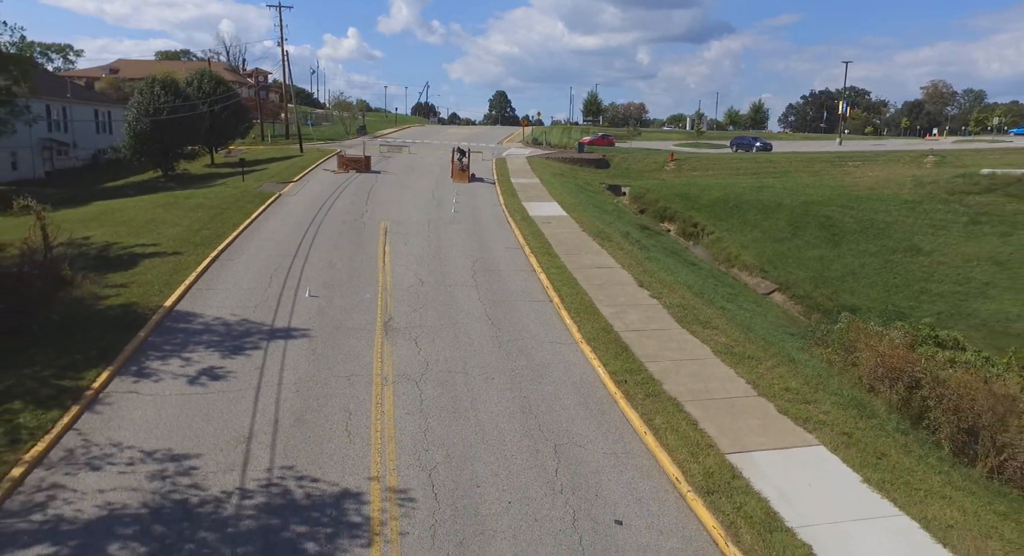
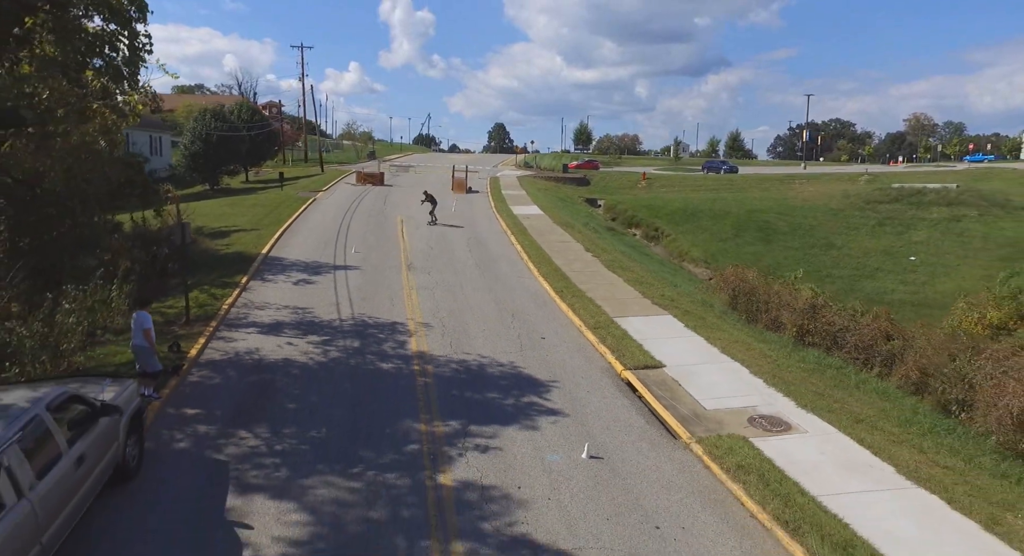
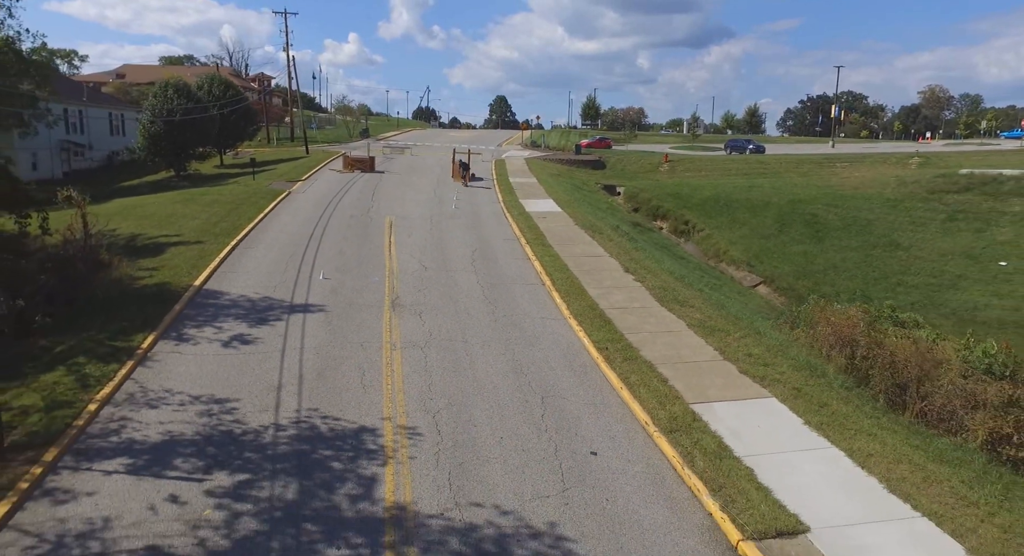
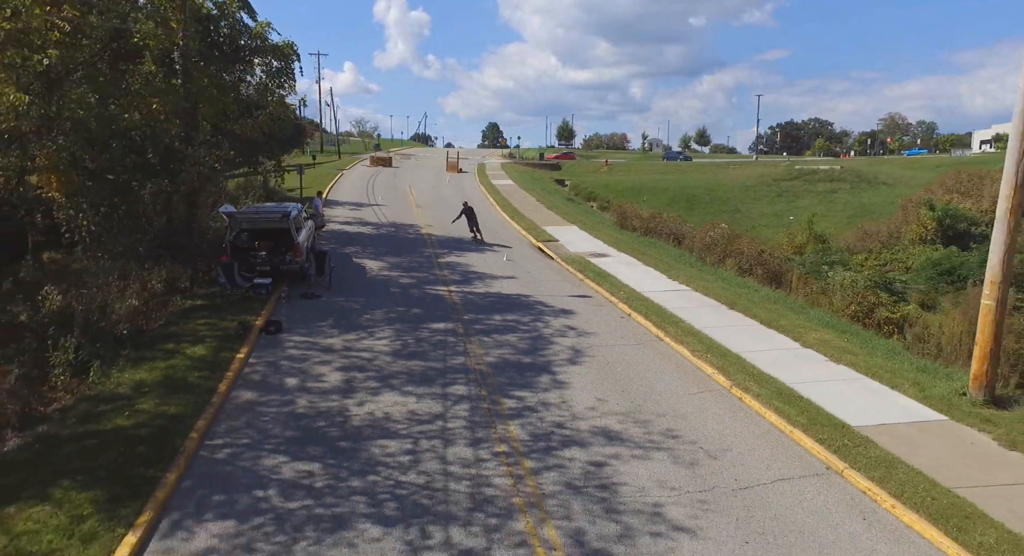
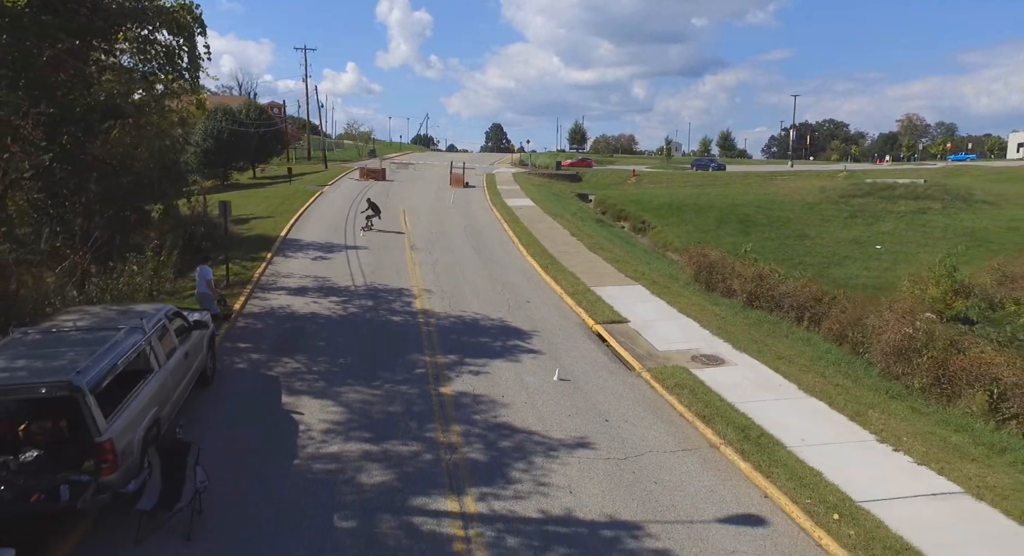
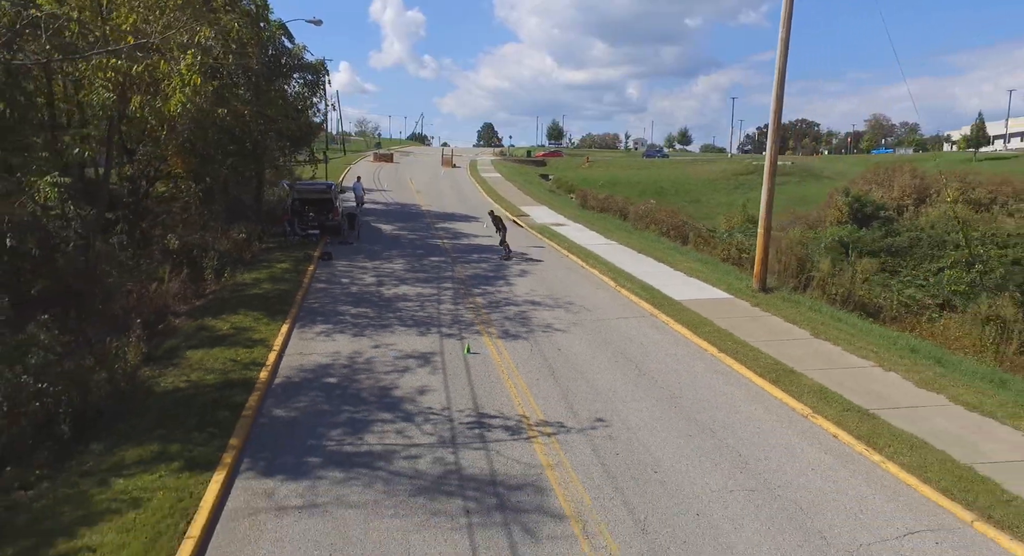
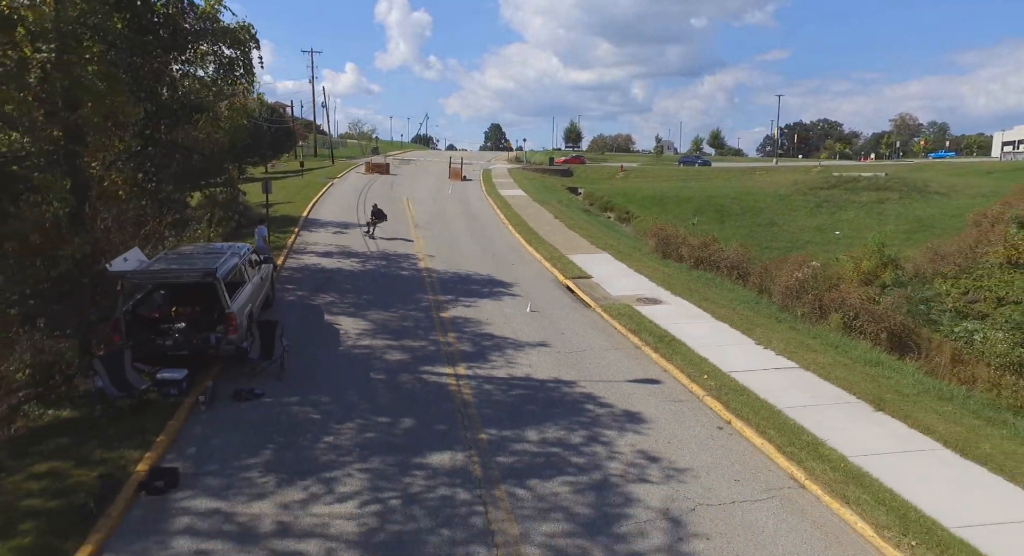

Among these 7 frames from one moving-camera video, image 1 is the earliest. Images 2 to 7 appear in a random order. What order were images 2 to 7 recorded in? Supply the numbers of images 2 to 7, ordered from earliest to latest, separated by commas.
3, 2, 5, 7, 4, 6
